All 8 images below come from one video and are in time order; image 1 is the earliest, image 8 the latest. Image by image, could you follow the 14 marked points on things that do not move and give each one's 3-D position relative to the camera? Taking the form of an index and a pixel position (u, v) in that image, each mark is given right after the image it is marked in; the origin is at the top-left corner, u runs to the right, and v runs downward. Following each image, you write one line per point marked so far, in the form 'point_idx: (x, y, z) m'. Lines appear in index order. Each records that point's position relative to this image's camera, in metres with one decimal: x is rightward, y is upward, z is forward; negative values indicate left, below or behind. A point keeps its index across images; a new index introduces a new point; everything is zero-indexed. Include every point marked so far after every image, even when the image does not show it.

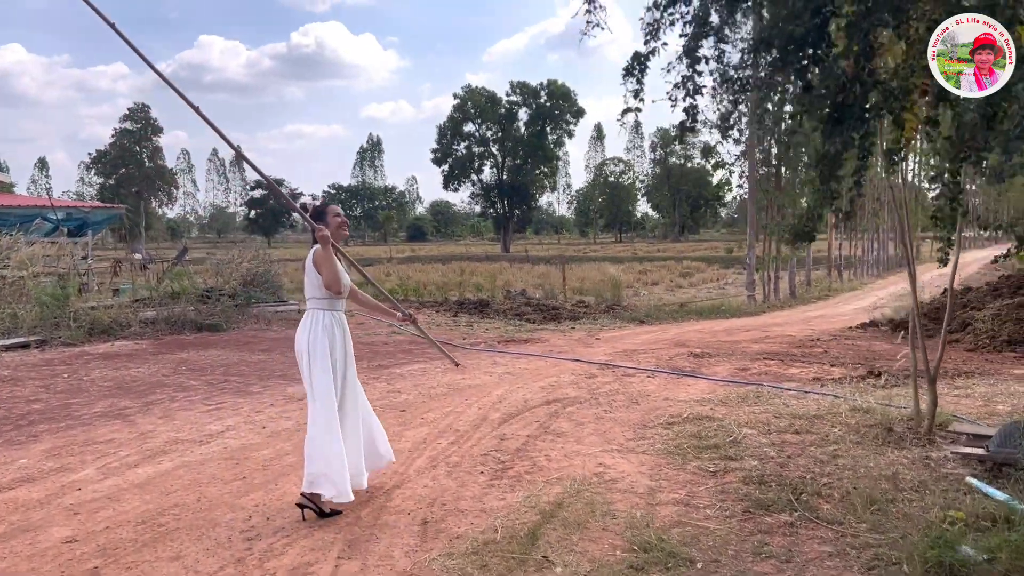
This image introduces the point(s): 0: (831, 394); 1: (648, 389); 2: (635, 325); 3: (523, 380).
0: (+2.6, -0.9, +6.9) m
1: (+1.2, -0.9, +7.3) m
2: (+1.9, -0.6, +12.9) m
3: (+0.1, -0.9, +8.0) m
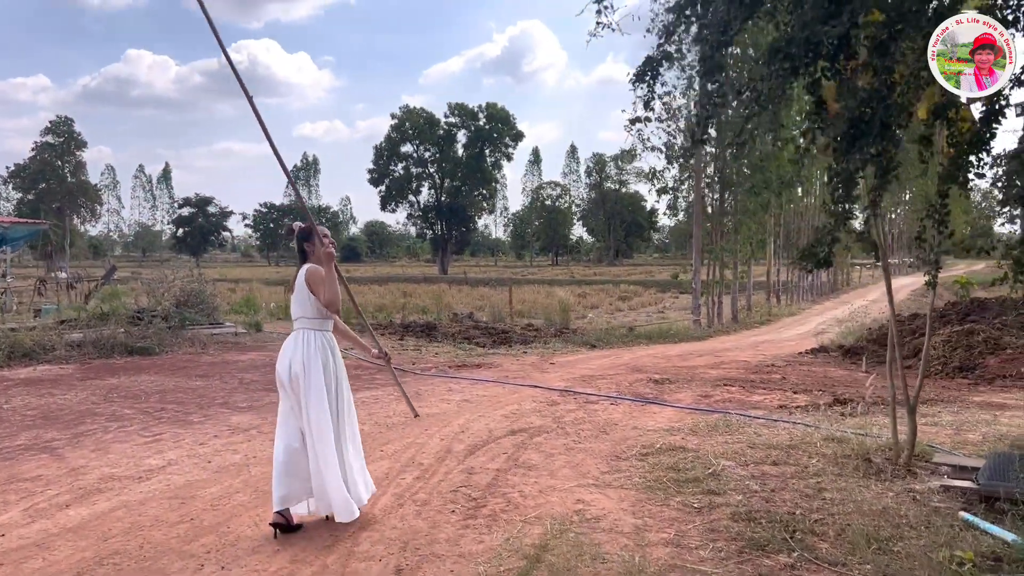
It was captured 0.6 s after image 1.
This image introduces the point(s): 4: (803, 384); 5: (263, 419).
0: (+2.3, -1.1, +6.8) m
1: (+0.9, -1.1, +7.1) m
2: (+1.1, -0.9, +12.7) m
3: (-0.3, -1.1, +7.6) m
4: (+3.1, -1.0, +8.9) m
5: (-2.2, -1.1, +7.3) m
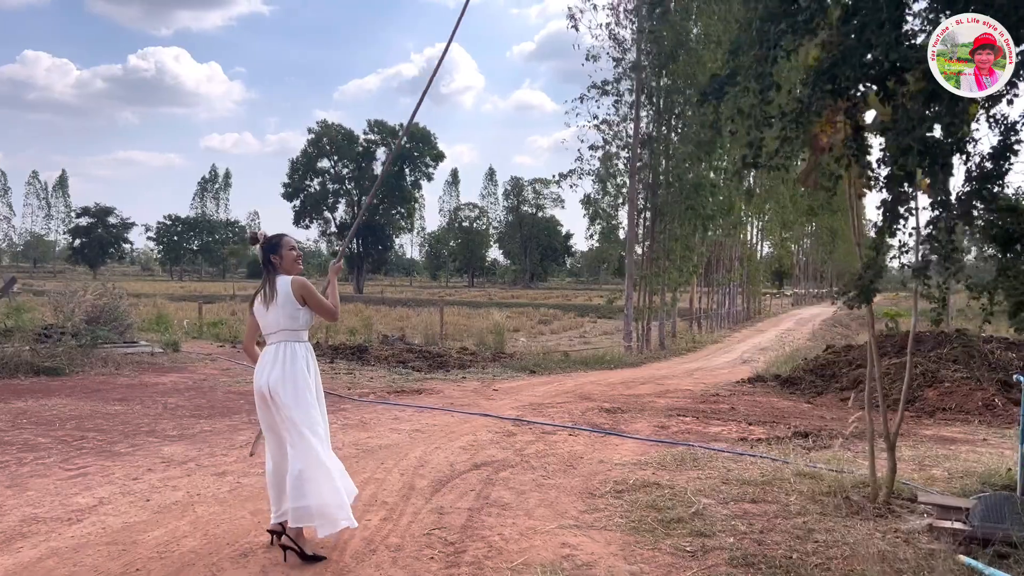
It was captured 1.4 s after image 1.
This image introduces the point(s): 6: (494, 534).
0: (+2.0, -1.3, +6.7) m
1: (+0.5, -1.3, +6.8) m
2: (+0.2, -1.3, +12.4) m
3: (-0.6, -1.3, +7.2) m
4: (+2.5, -1.3, +8.8) m
5: (-2.5, -1.3, +6.8) m
6: (-0.1, -1.4, +4.7) m
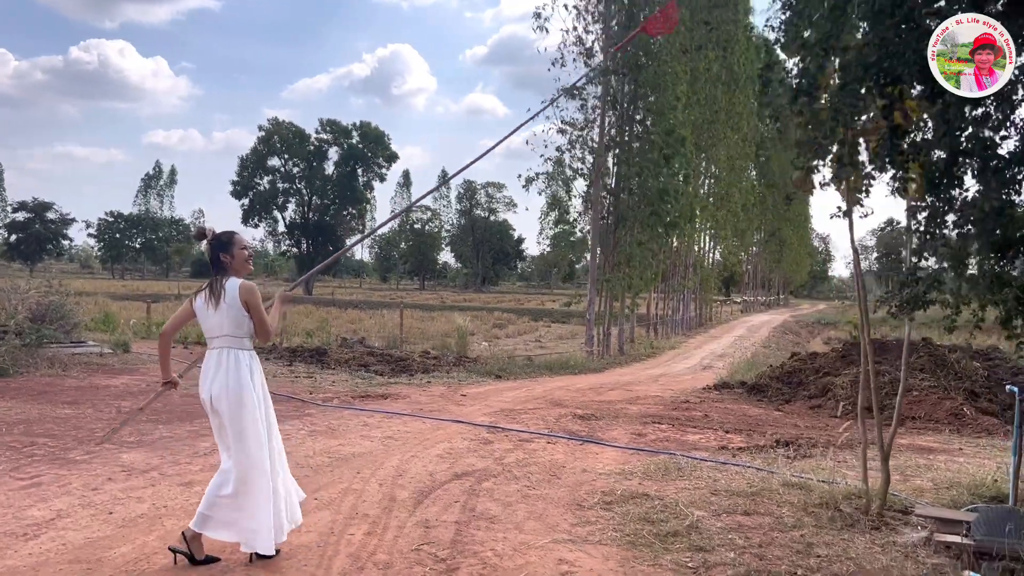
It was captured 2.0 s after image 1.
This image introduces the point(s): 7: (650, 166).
0: (+1.8, -1.4, +6.6) m
1: (+0.4, -1.3, +6.6) m
2: (-0.3, -1.4, +12.2) m
3: (-0.8, -1.3, +7.0) m
4: (+2.3, -1.4, +8.7) m
5: (-2.7, -1.3, +6.4) m
6: (-0.1, -1.4, +4.5) m
7: (+3.1, +2.7, +18.8) m
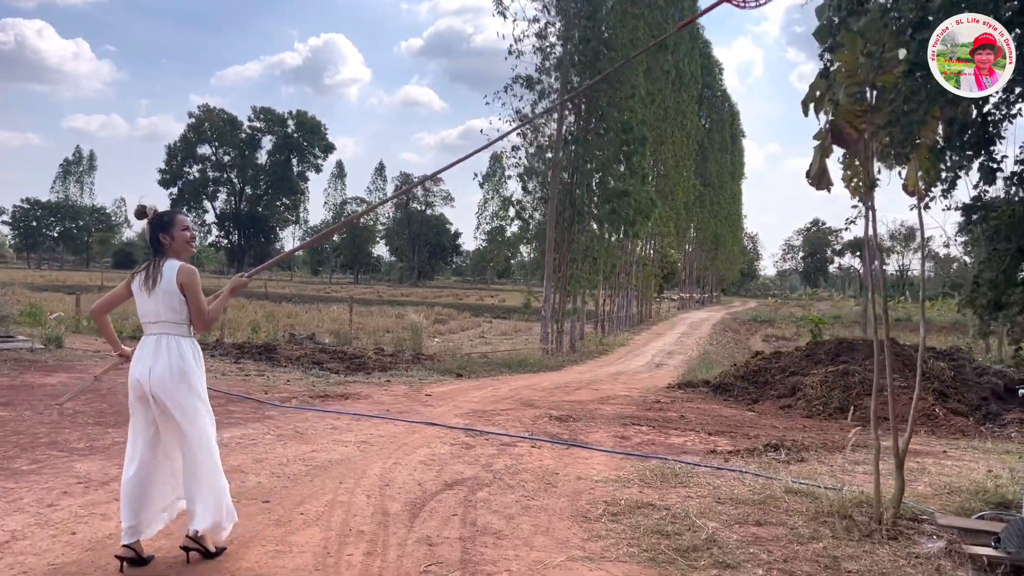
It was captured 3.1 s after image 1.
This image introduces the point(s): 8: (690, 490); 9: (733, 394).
0: (+1.8, -1.4, +6.4) m
1: (+0.3, -1.3, +6.3) m
2: (-0.8, -1.3, +11.8) m
3: (-0.9, -1.3, +6.6) m
4: (+2.0, -1.4, +8.6) m
5: (-2.7, -1.2, +5.8) m
6: (-0.1, -1.4, +4.1) m
7: (+2.1, +2.8, +18.6) m
8: (+1.2, -1.4, +5.7) m
9: (+3.0, -1.4, +11.4) m
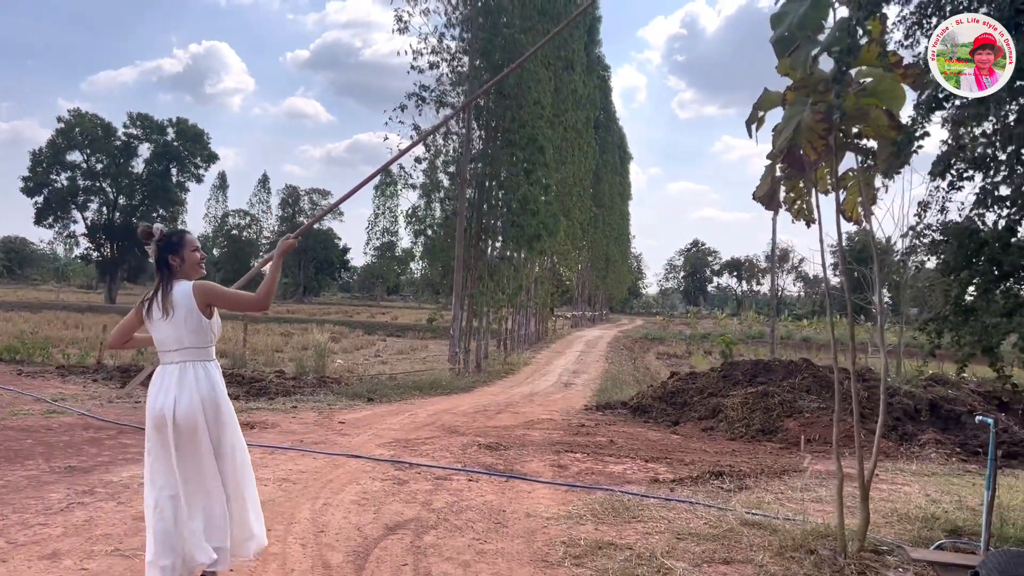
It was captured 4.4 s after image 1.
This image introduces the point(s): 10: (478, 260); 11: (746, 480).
0: (+1.3, -1.5, +6.1) m
1: (-0.1, -1.5, +5.9) m
2: (-1.9, -1.6, +11.2) m
3: (-1.4, -1.4, +6.0) m
4: (+1.3, -1.6, +8.3) m
5: (-3.1, -1.4, +5.0) m
6: (-0.2, -1.5, +3.7) m
7: (0.0, +2.4, +18.4) m
8: (+0.9, -1.5, +5.5) m
9: (+1.9, -1.7, +11.3) m
10: (-0.8, +0.6, +19.1) m
11: (+1.9, -1.6, +7.0) m
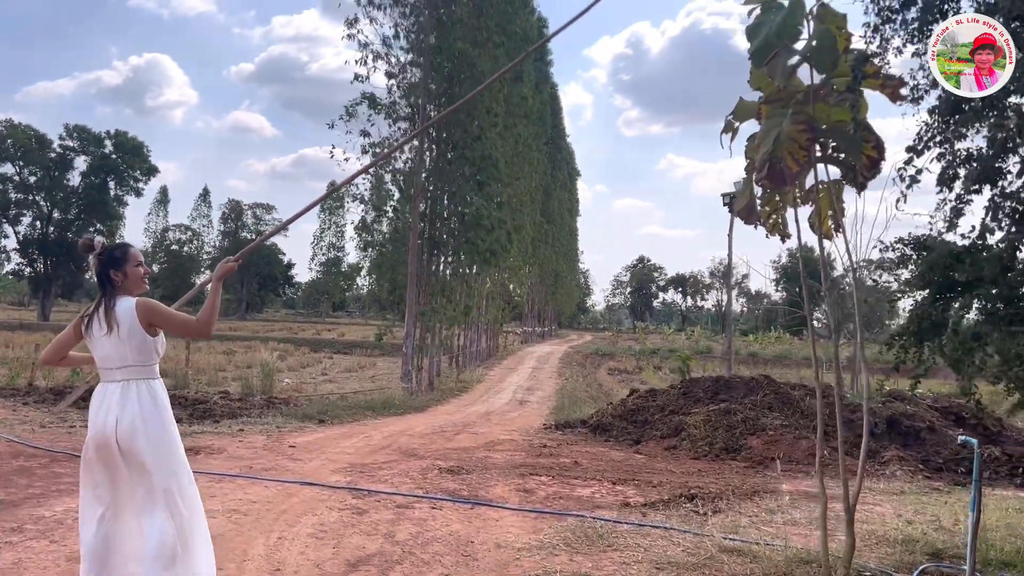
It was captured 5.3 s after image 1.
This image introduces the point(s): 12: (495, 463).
0: (+1.1, -1.7, +5.9) m
1: (-0.3, -1.6, +5.6) m
2: (-2.5, -1.8, +10.7) m
3: (-1.6, -1.6, +5.6) m
4: (+0.9, -1.8, +8.1) m
5: (-3.2, -1.5, +4.5) m
6: (-0.3, -1.6, +3.3) m
7: (-1.0, +2.0, +18.1) m
8: (+0.7, -1.6, +5.2) m
9: (+1.3, -1.9, +11.1) m
10: (-1.8, +0.3, +18.8) m
11: (+1.6, -1.7, +6.8) m
12: (-0.2, -1.7, +8.4) m
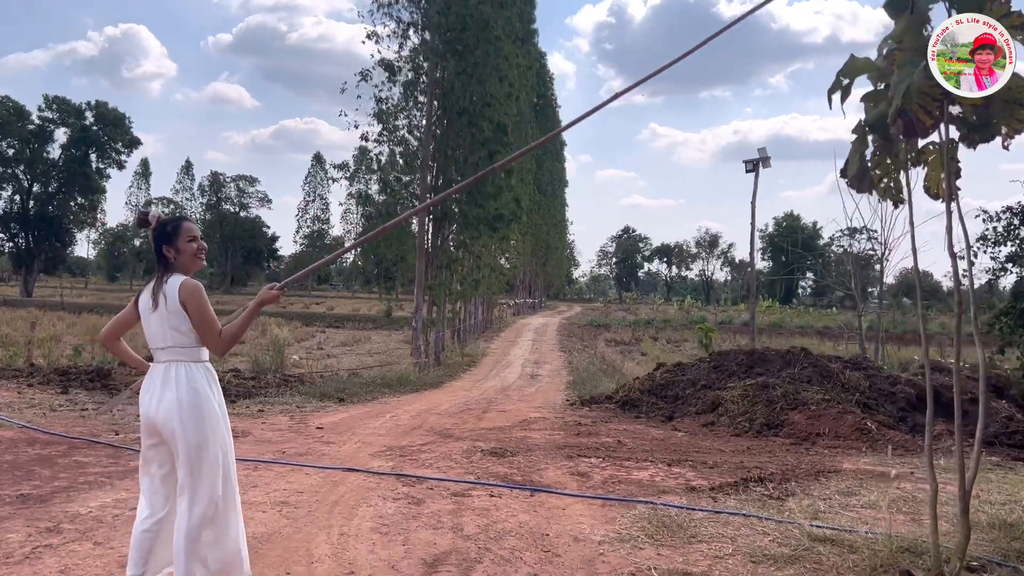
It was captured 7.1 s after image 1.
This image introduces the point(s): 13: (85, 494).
0: (+1.5, -1.5, +5.6) m
1: (+0.1, -1.4, +5.2) m
2: (-2.1, -1.5, +10.3) m
3: (-1.1, -1.4, +5.2) m
4: (+1.3, -1.5, +7.7) m
5: (-2.7, -1.4, +4.1) m
6: (+0.2, -1.5, +3.0) m
7: (-0.8, +2.6, +17.6) m
8: (+1.1, -1.5, +4.8) m
9: (+1.7, -1.6, +10.7) m
10: (-1.6, +0.9, +18.3) m
11: (+2.1, -1.5, +6.4) m
12: (+0.2, -1.5, +8.0) m
13: (-2.9, -1.4, +5.7) m
